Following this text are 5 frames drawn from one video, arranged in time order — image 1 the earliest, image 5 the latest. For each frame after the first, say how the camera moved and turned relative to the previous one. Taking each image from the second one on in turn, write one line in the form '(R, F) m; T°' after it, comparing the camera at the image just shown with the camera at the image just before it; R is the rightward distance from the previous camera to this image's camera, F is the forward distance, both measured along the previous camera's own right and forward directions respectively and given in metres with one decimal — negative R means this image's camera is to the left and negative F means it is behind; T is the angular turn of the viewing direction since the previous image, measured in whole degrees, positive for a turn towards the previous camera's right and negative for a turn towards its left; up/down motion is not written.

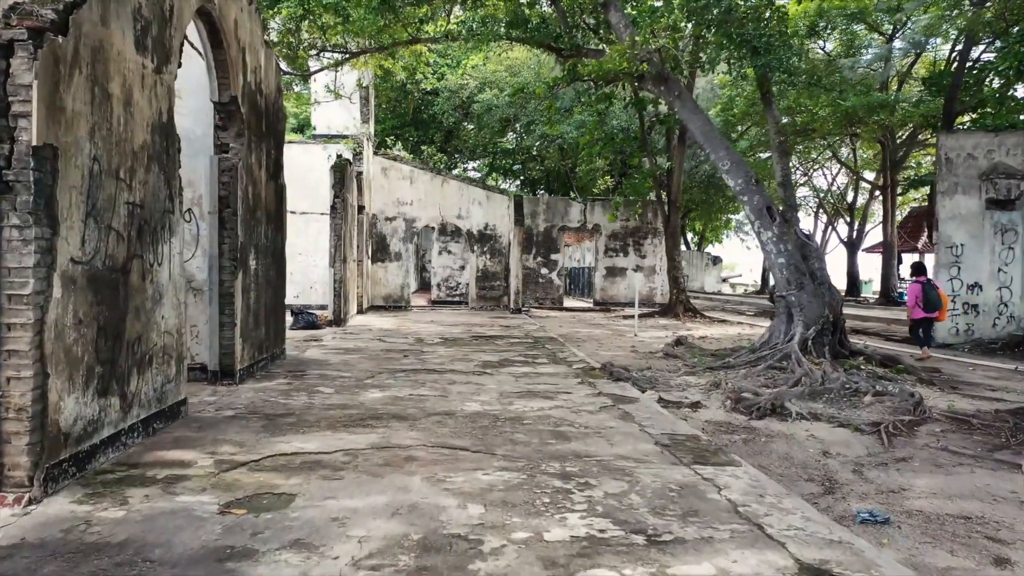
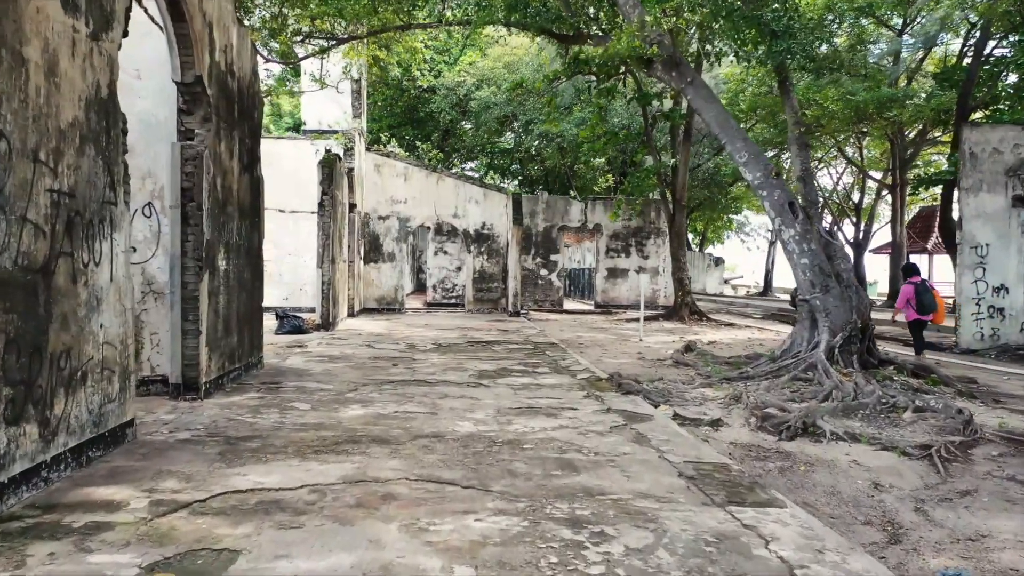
(0.0, +0.7) m; 0°
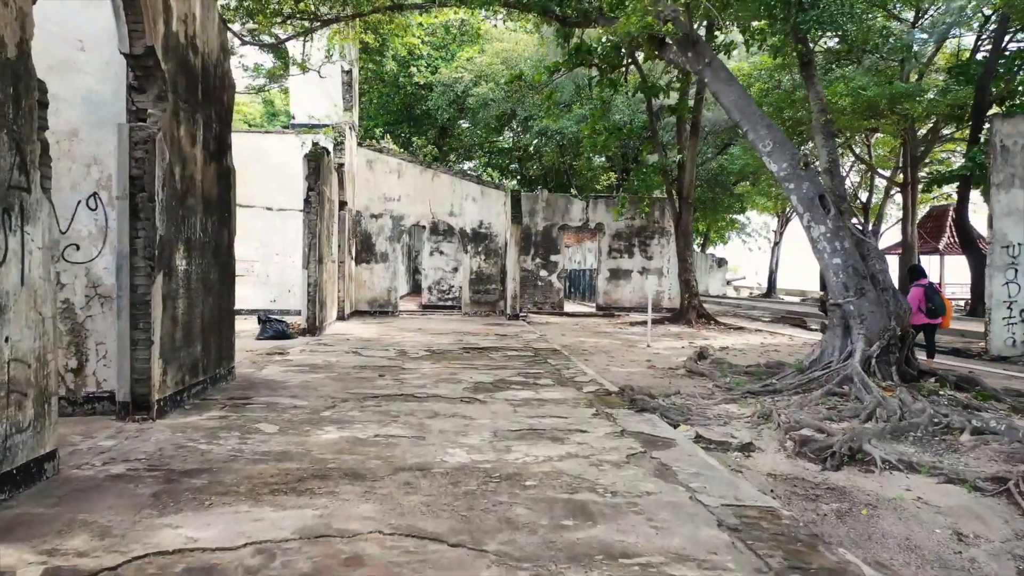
(0.0, +0.8) m; 0°
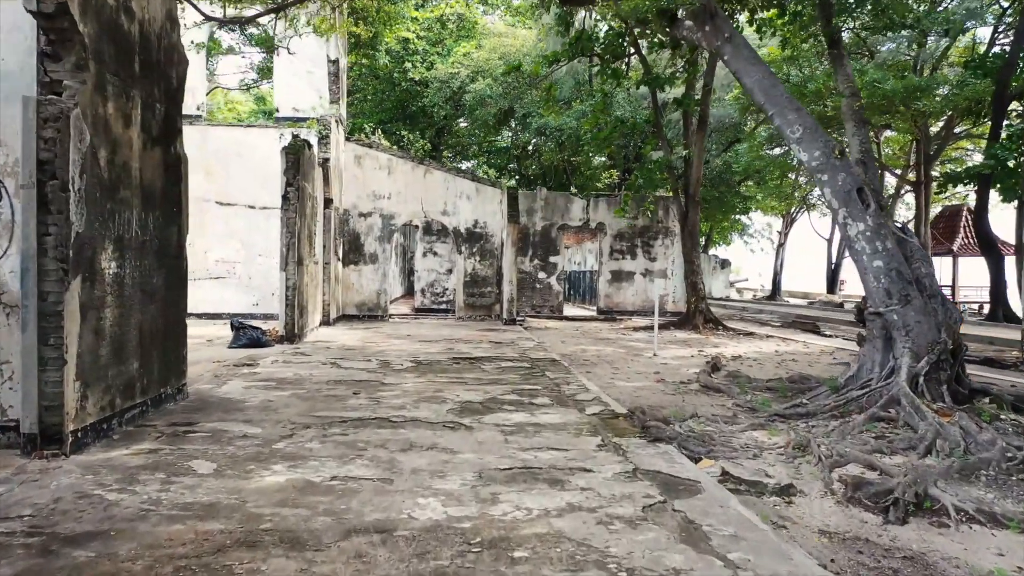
(0.0, +0.9) m; 0°
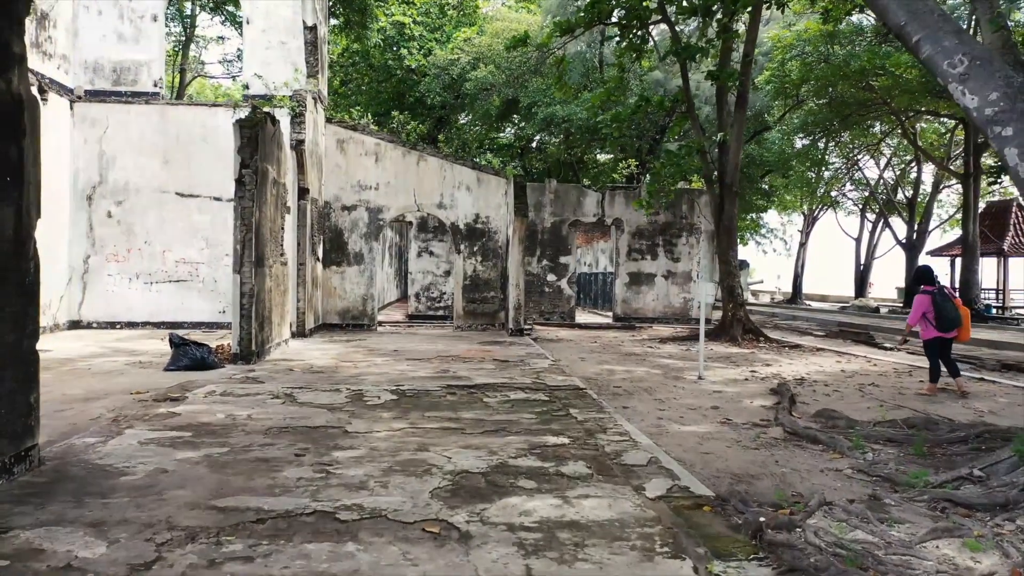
(-0.1, +2.1) m; 0°
